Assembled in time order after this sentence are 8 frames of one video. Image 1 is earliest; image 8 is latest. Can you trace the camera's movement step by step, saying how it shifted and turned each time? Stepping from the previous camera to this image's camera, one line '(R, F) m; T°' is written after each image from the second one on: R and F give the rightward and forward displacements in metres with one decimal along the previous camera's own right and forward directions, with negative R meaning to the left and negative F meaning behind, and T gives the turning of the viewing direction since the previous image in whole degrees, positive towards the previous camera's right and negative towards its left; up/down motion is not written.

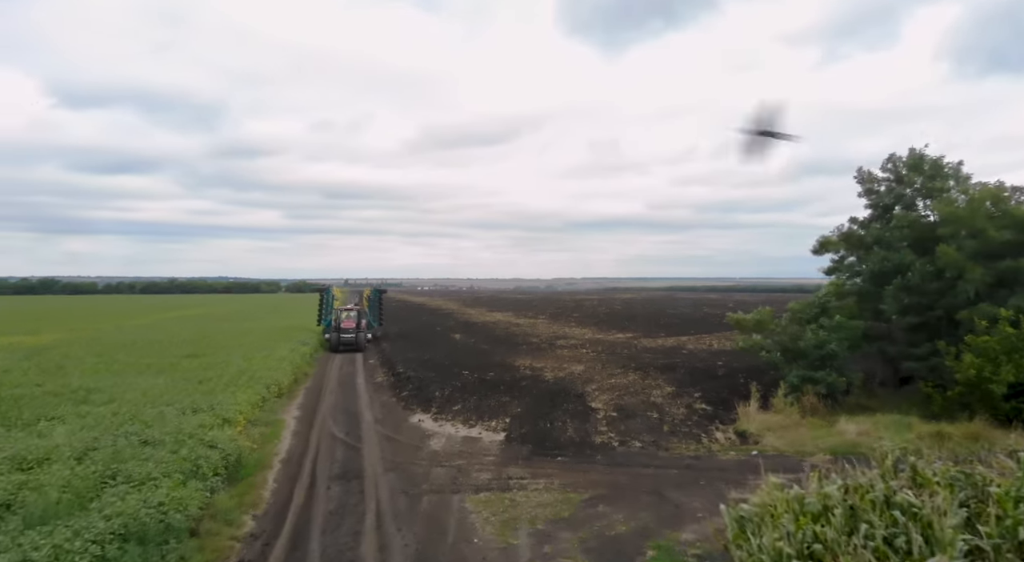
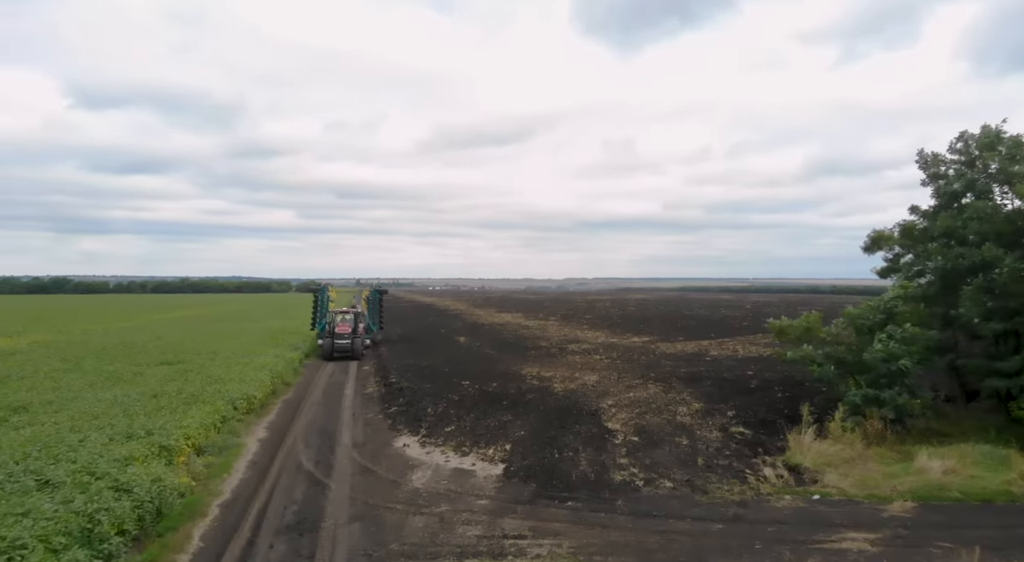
(+0.2, +2.2) m; -1°
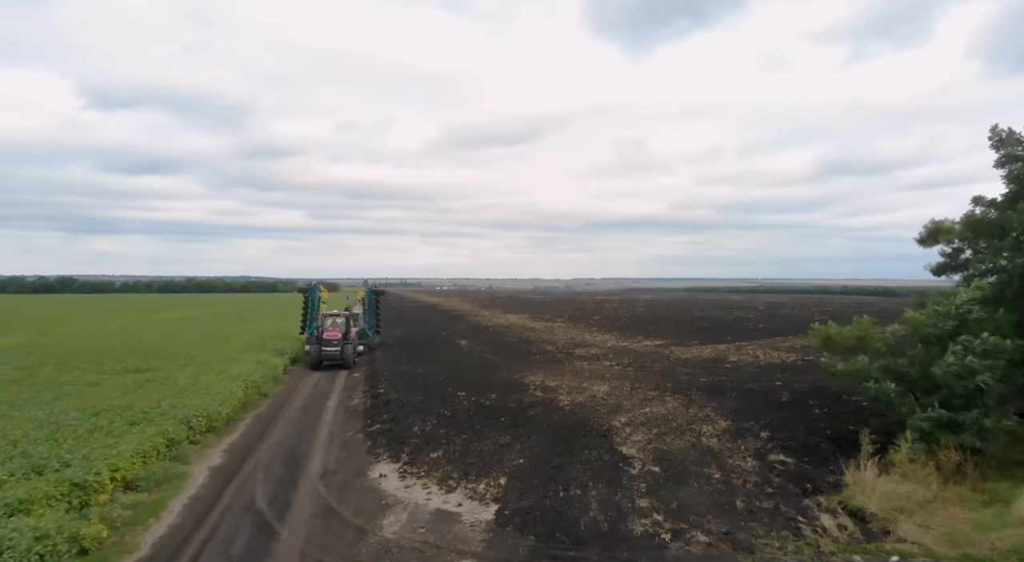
(+0.2, +1.9) m; -1°
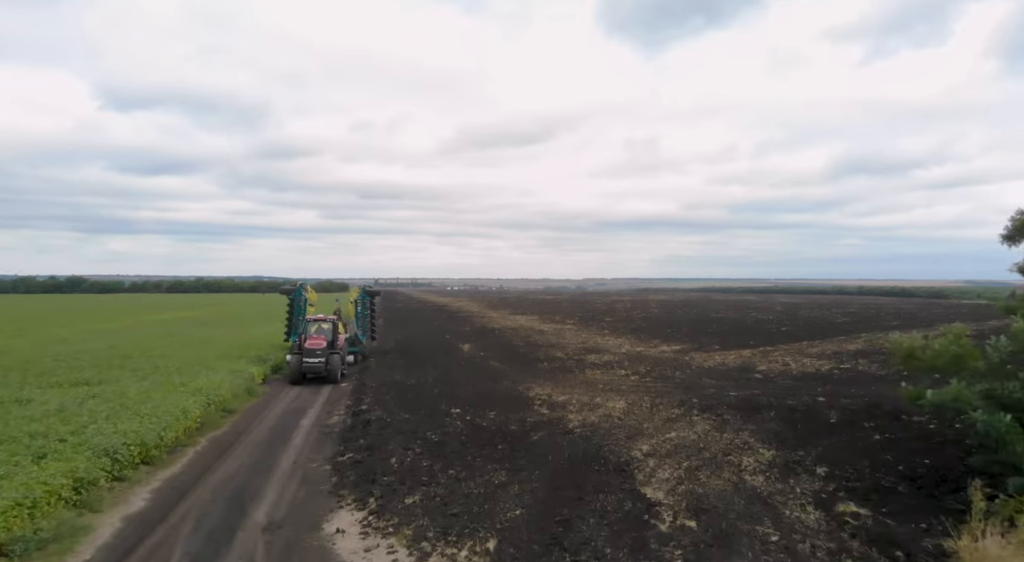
(+0.2, +2.3) m; -1°
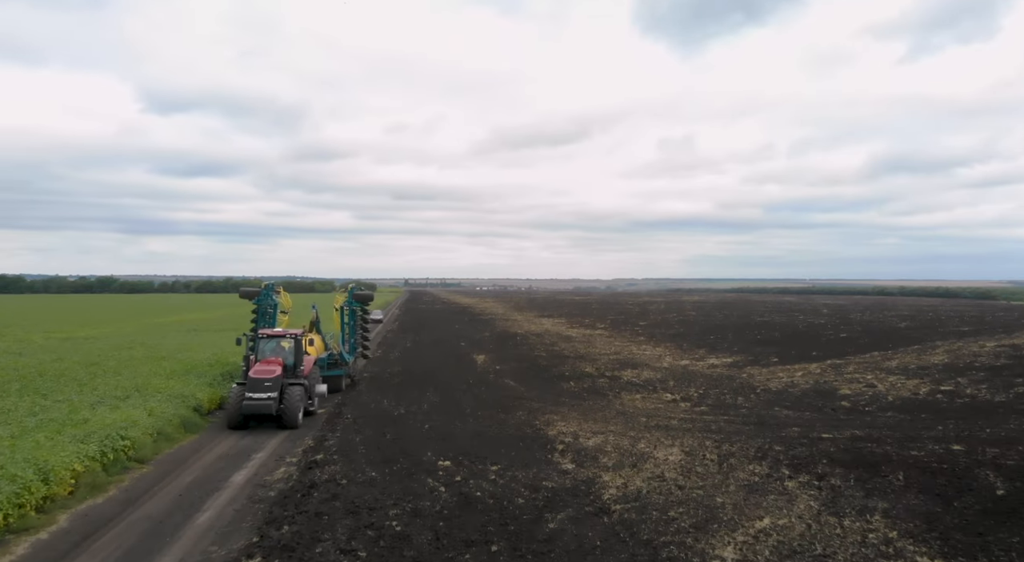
(+0.3, +4.2) m; -3°
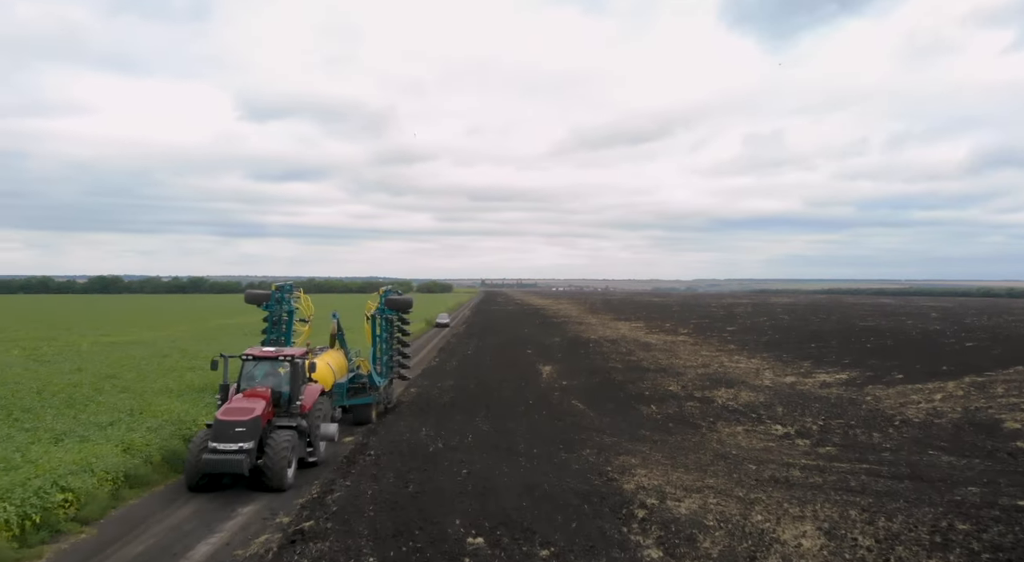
(+0.2, +3.1) m; -7°
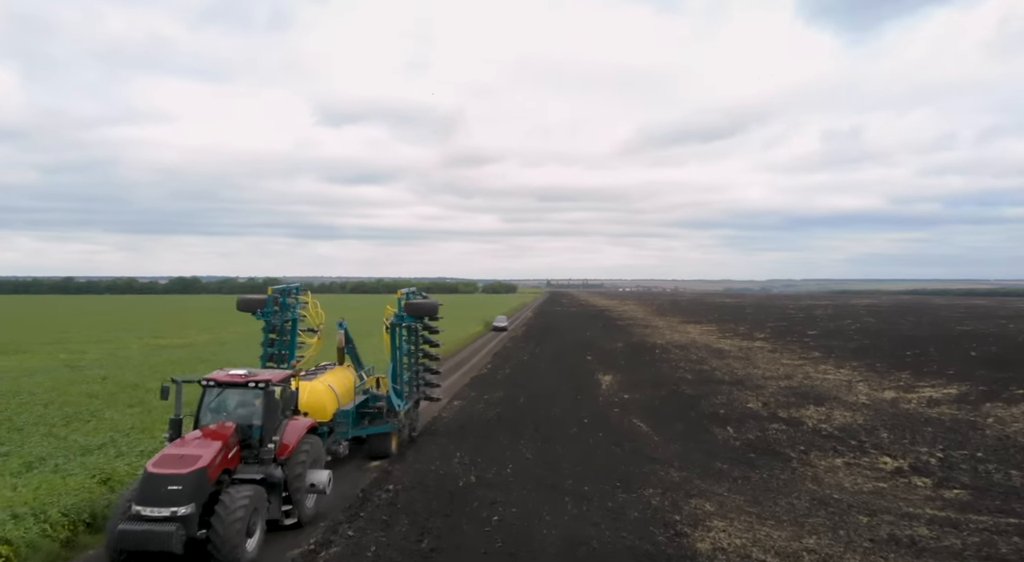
(+0.3, +1.9) m; -6°
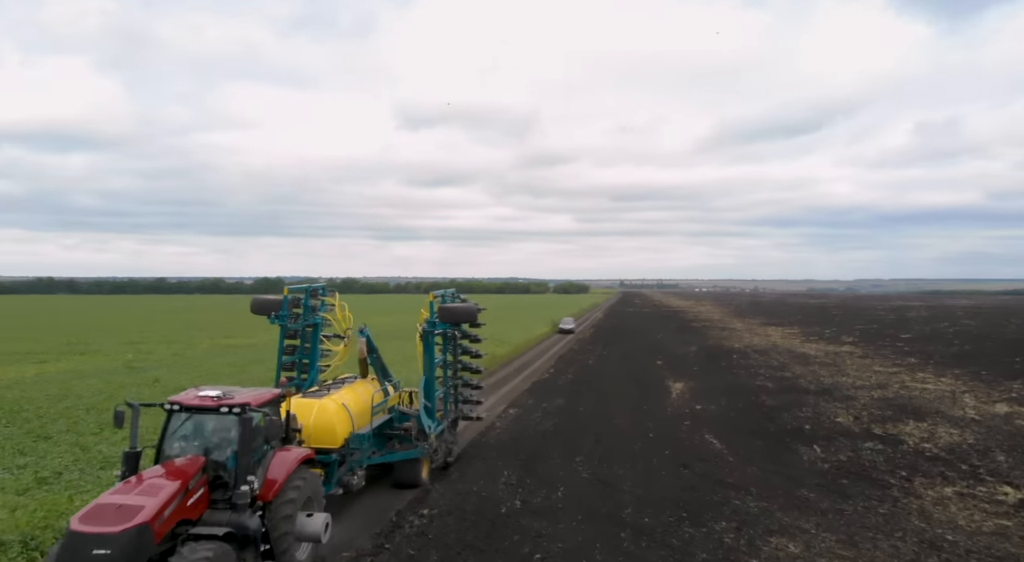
(+0.3, +1.0) m; -7°
